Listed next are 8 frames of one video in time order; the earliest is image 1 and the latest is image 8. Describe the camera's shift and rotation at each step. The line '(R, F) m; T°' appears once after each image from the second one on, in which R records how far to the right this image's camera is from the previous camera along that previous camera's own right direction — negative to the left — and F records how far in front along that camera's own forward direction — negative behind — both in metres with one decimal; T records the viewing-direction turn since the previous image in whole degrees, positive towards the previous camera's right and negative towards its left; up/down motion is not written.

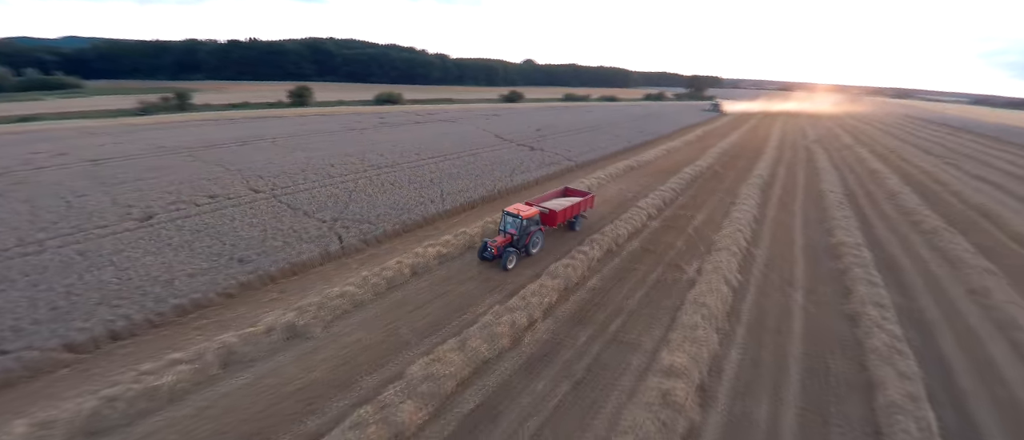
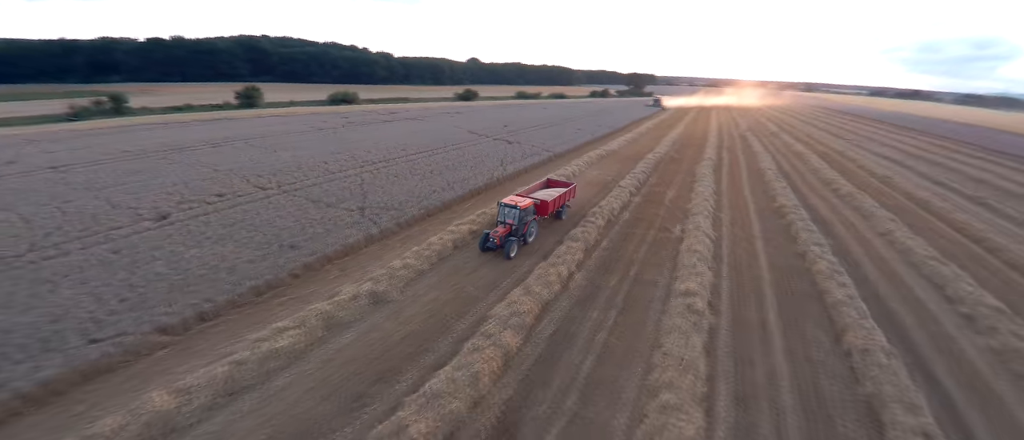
(-2.7, -1.4) m; +8°
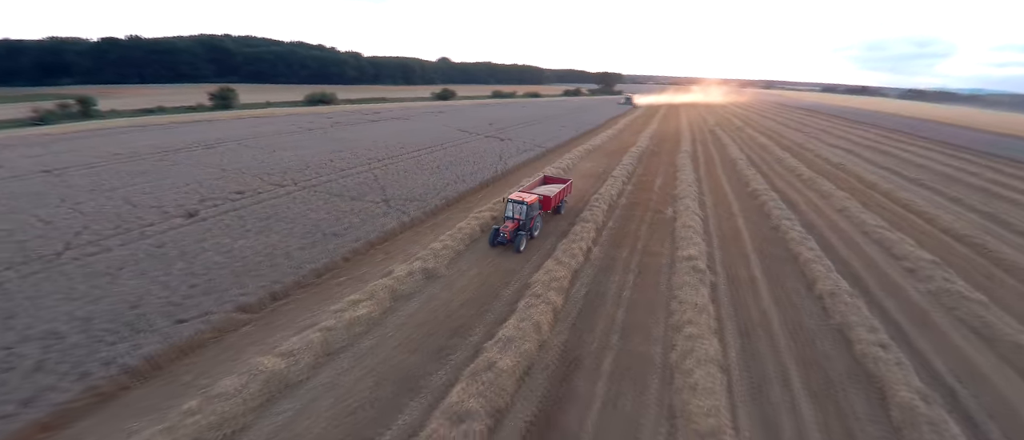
(-1.9, -1.2) m; +5°
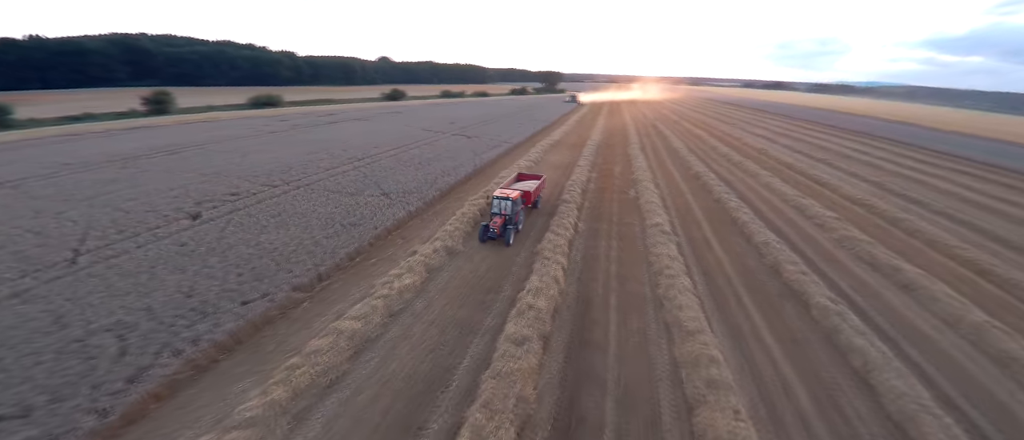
(-2.0, -1.6) m; +8°
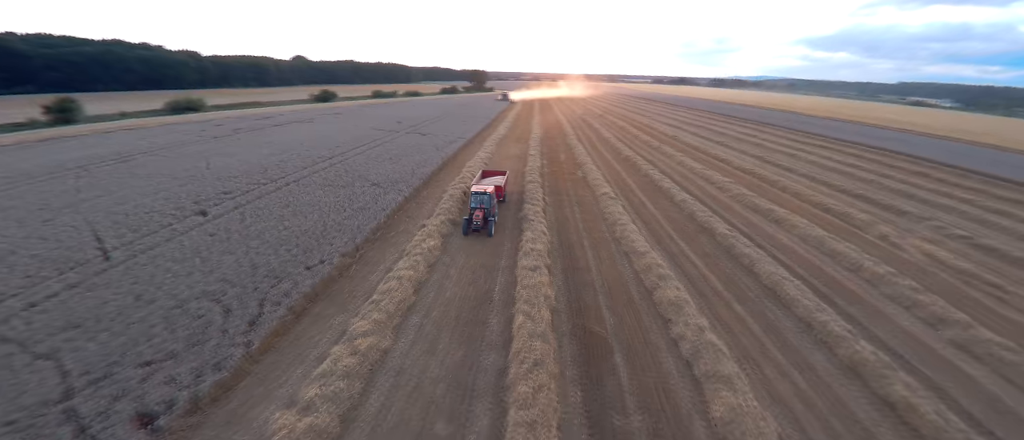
(-2.3, -2.7) m; +10°
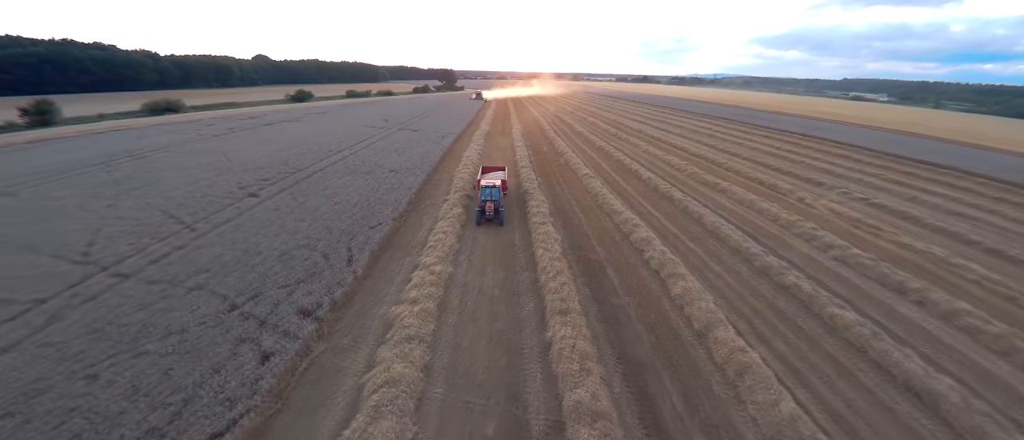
(-1.7, -3.2) m; +5°
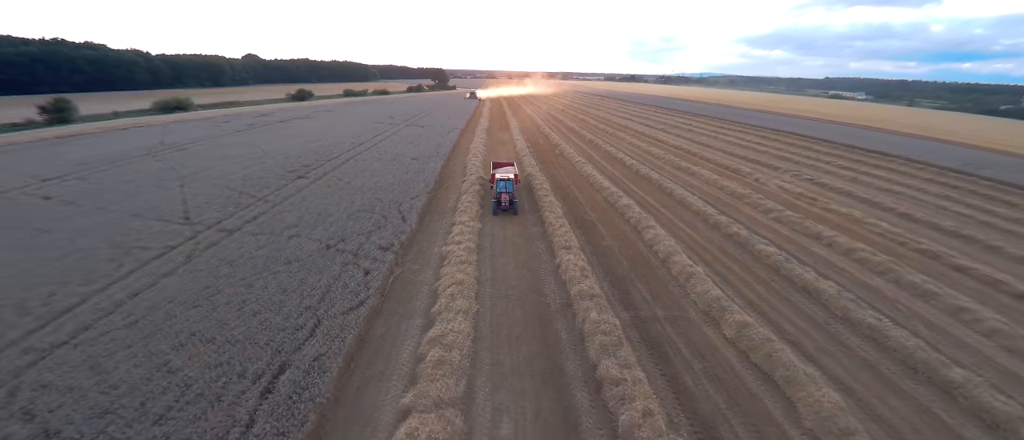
(-1.1, -3.5) m; +2°
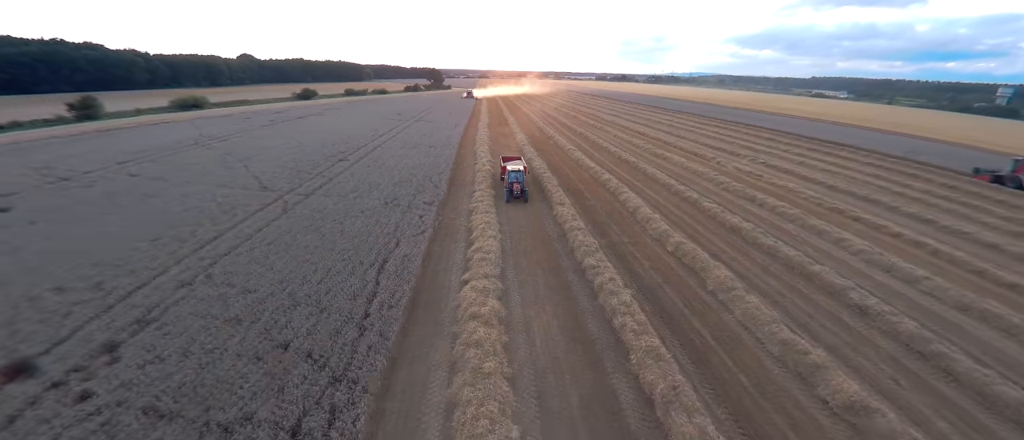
(-0.9, -4.6) m; +1°
